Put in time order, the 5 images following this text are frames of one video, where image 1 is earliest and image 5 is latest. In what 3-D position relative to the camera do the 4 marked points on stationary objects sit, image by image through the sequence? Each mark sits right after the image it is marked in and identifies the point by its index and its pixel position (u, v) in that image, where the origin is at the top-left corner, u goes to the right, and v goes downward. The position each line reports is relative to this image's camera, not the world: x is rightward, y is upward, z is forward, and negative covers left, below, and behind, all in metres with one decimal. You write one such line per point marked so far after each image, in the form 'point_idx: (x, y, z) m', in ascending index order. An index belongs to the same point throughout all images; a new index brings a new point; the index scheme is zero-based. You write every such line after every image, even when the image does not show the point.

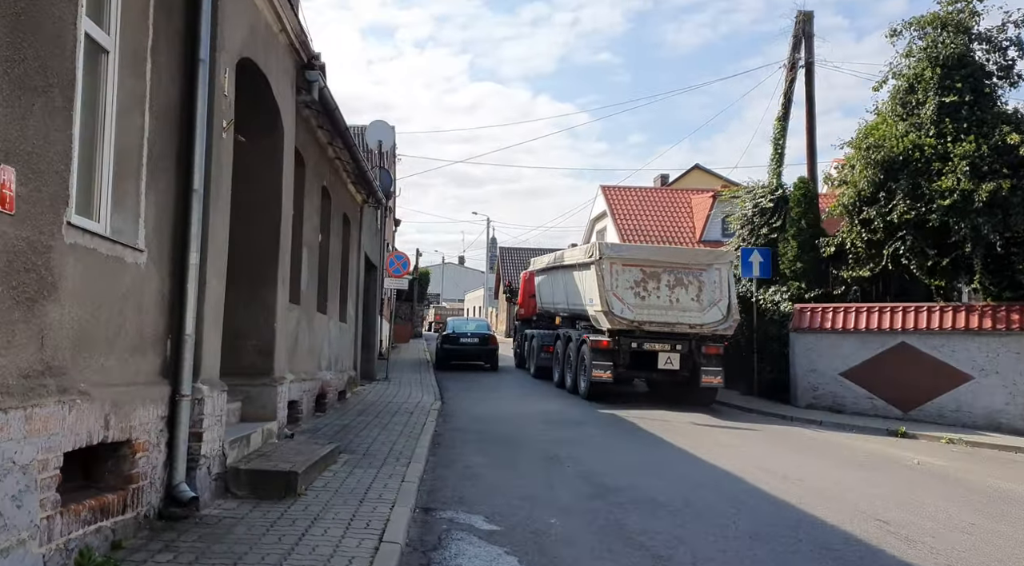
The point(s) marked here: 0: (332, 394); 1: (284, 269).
0: (-2.7, -1.6, +13.2) m
1: (-2.3, +0.1, +8.9) m
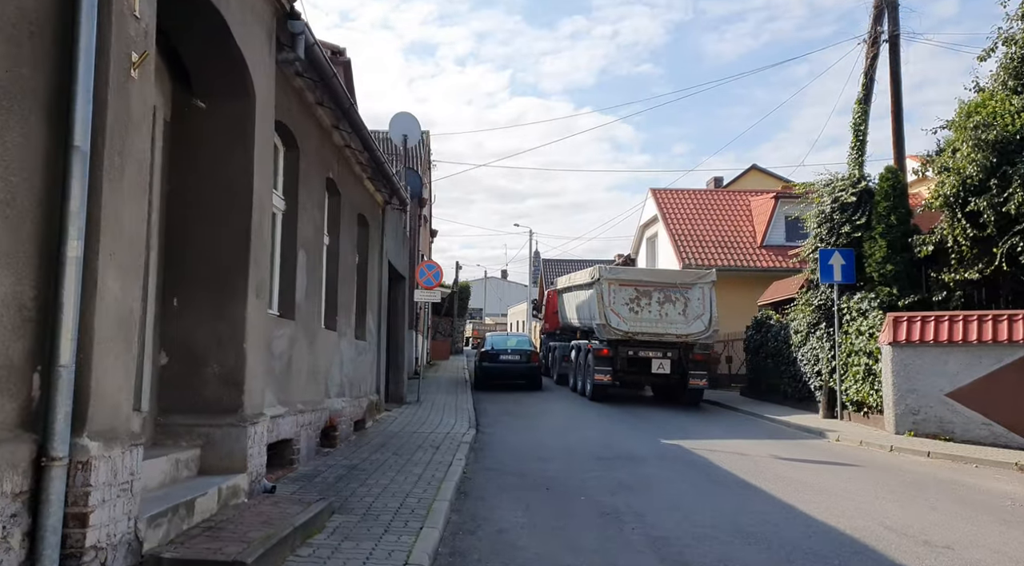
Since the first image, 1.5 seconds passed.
0: (-2.1, -1.8, +11.2) m
1: (-1.9, +0.1, +6.9) m
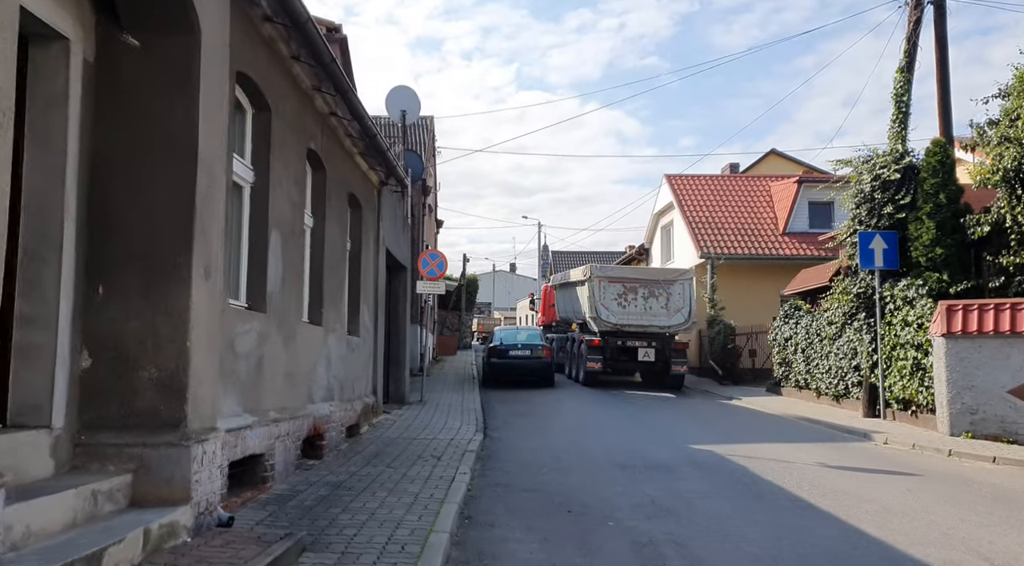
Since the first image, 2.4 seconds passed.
0: (-2.0, -1.6, +9.9) m
1: (-1.9, +0.2, +5.6) m
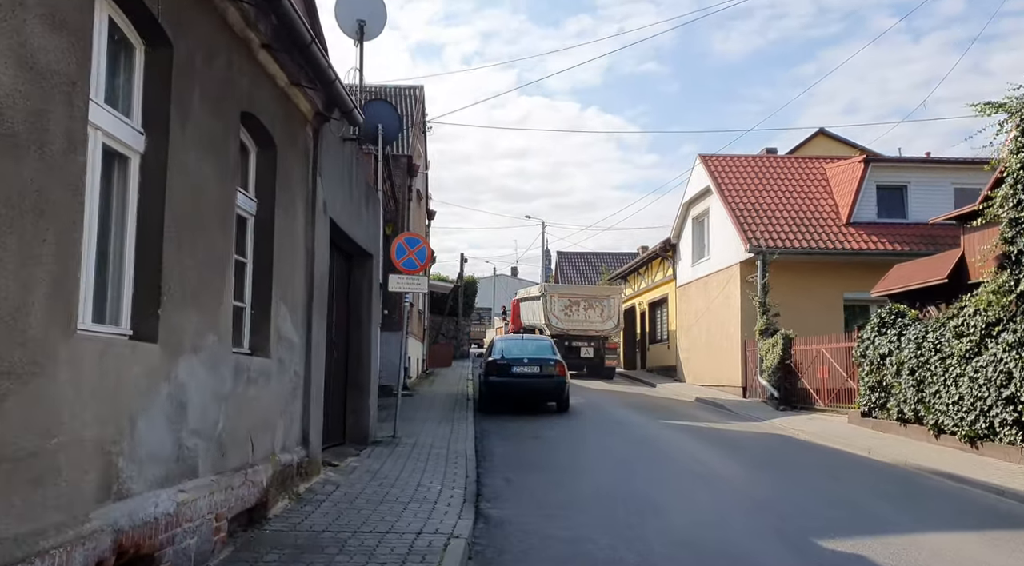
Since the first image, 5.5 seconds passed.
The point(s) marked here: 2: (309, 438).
0: (-1.9, -1.5, +5.3) m
1: (-1.8, +0.3, +1.0) m
2: (-1.9, -1.4, +8.2) m
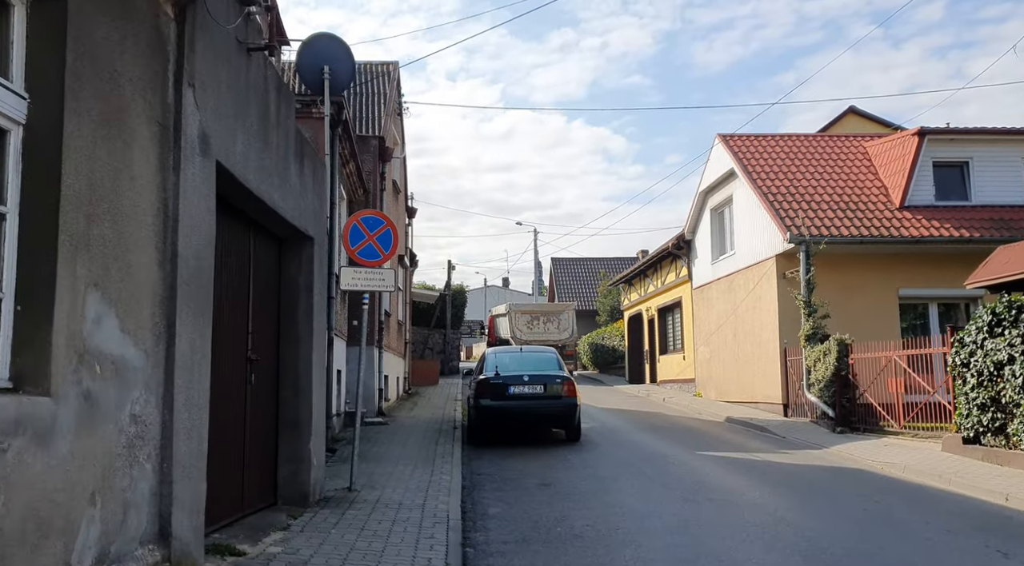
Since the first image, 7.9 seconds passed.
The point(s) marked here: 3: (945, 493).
0: (-1.8, -1.4, +1.8) m
1: (-1.7, +0.6, -2.4) m
2: (-1.8, -1.3, +4.7) m
3: (+4.5, -2.2, +9.2) m
